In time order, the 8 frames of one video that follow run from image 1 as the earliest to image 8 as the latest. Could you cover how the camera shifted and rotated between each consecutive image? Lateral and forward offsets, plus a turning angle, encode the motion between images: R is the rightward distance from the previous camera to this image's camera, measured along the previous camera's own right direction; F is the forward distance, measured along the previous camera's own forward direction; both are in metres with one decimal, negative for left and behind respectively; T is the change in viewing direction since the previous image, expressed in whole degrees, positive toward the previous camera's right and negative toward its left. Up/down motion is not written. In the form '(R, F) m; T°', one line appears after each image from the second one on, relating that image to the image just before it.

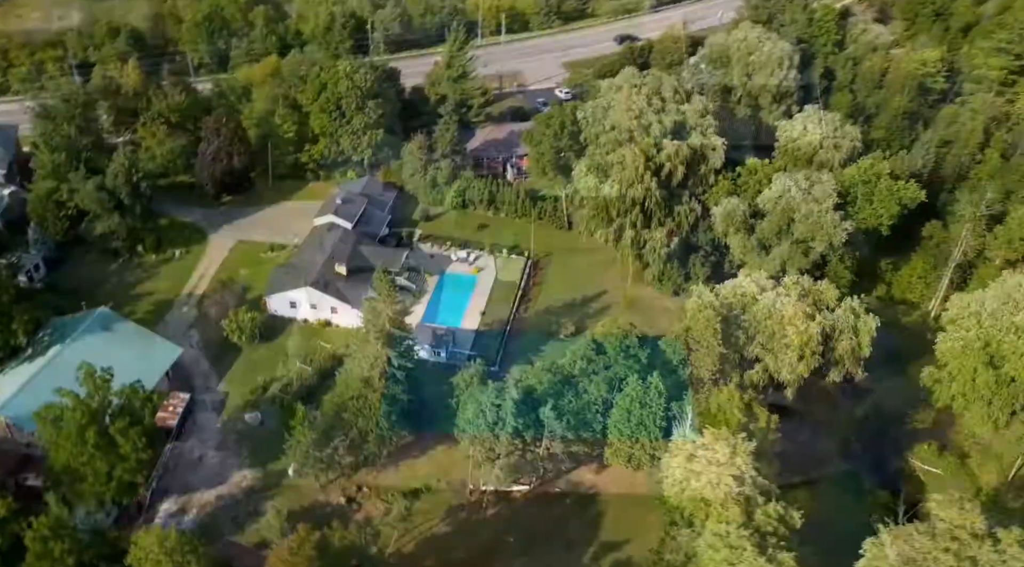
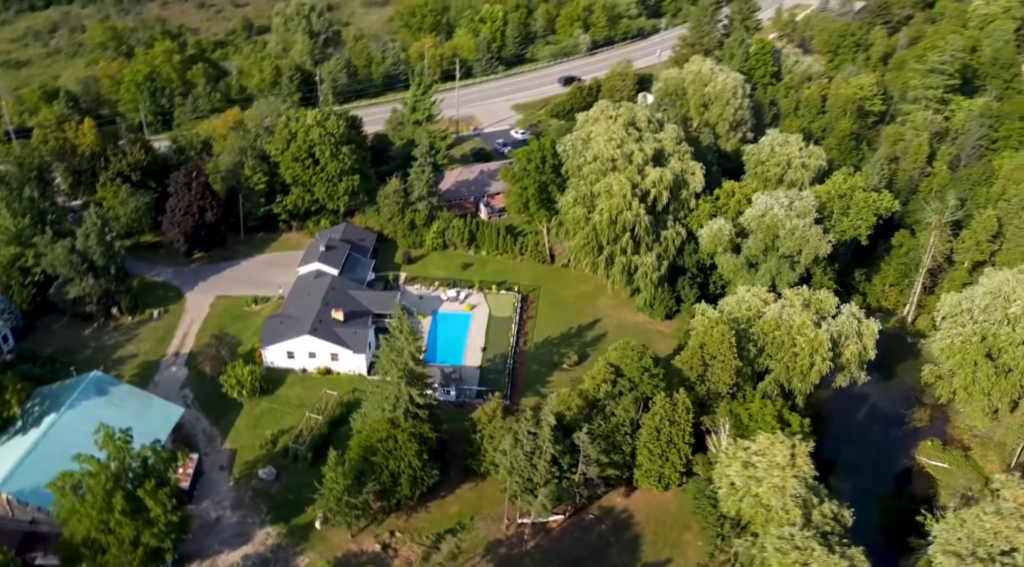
(-4.8, +0.4) m; +6°
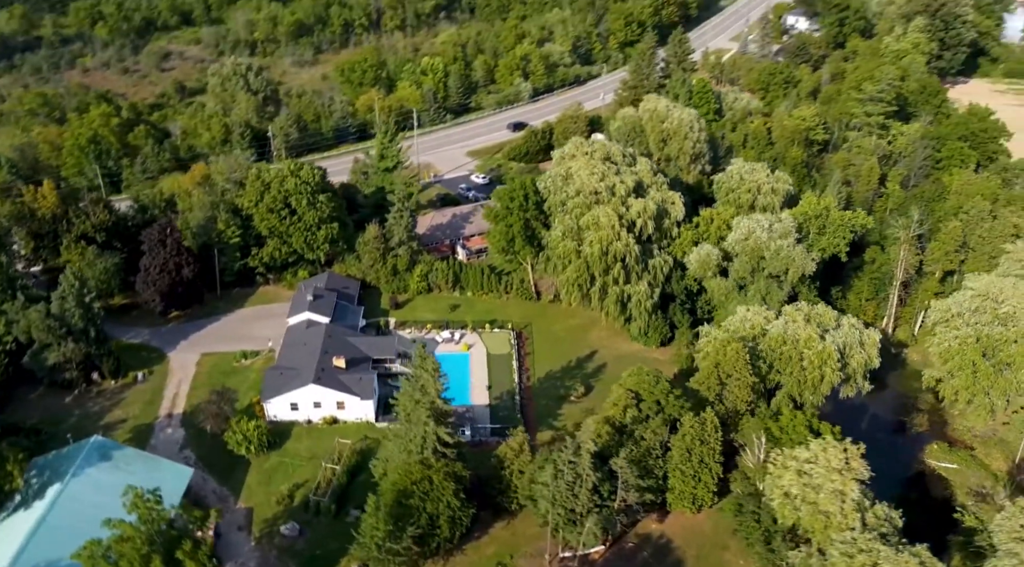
(-4.8, +0.5) m; +6°
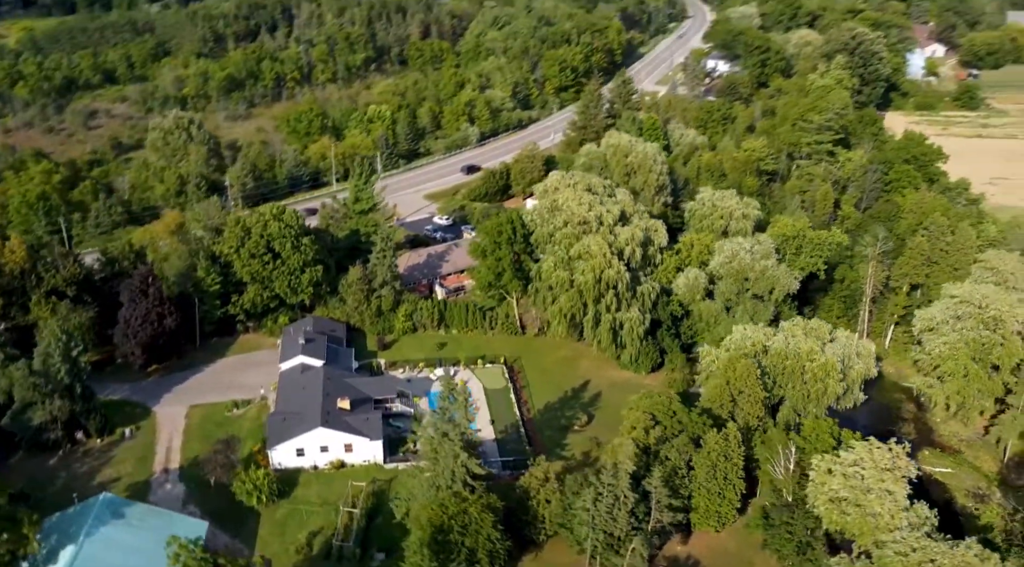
(-4.6, +0.4) m; +6°
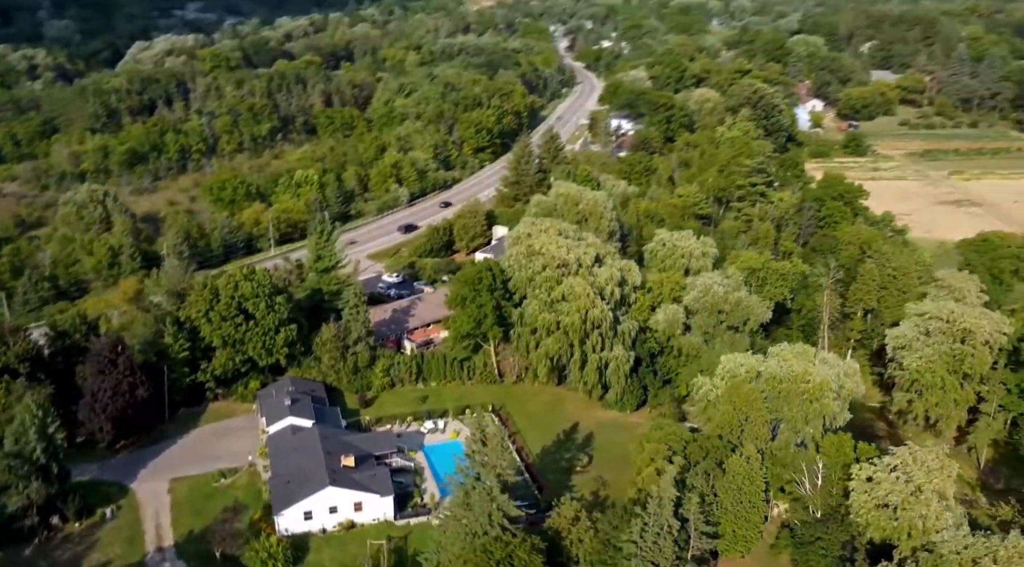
(-5.9, +0.8) m; +8°
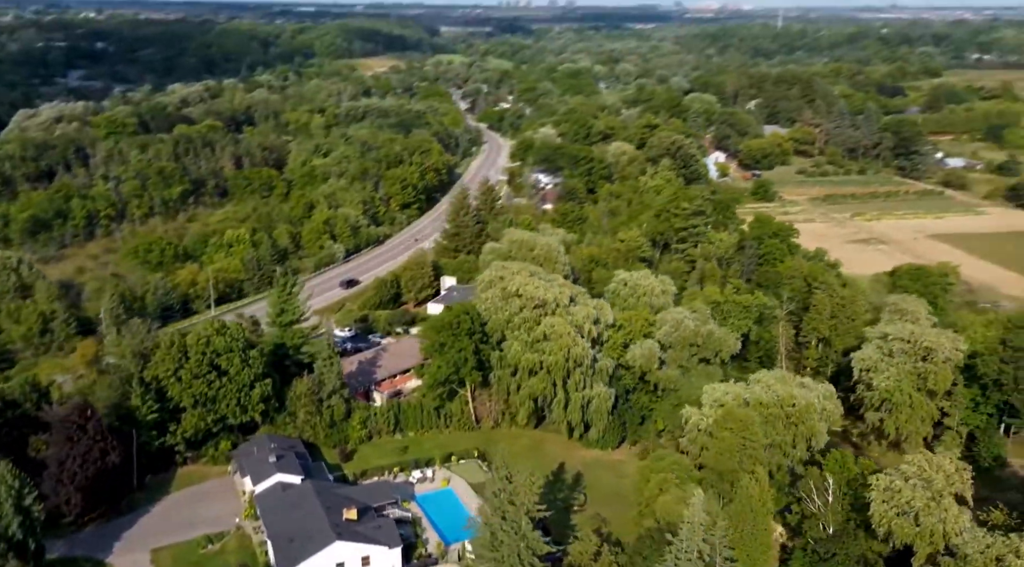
(-5.0, +0.5) m; +7°
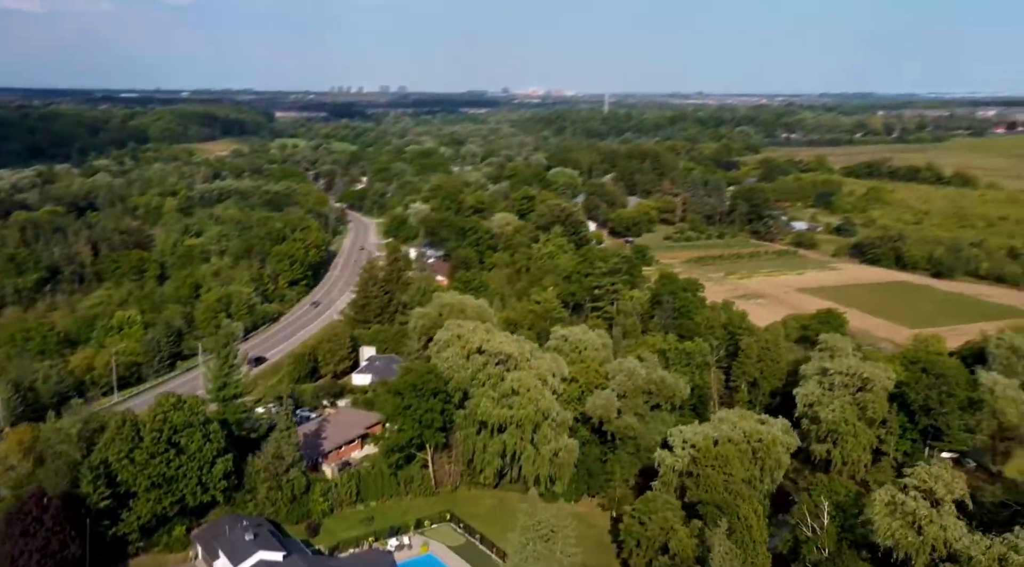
(-7.0, +0.7) m; +11°
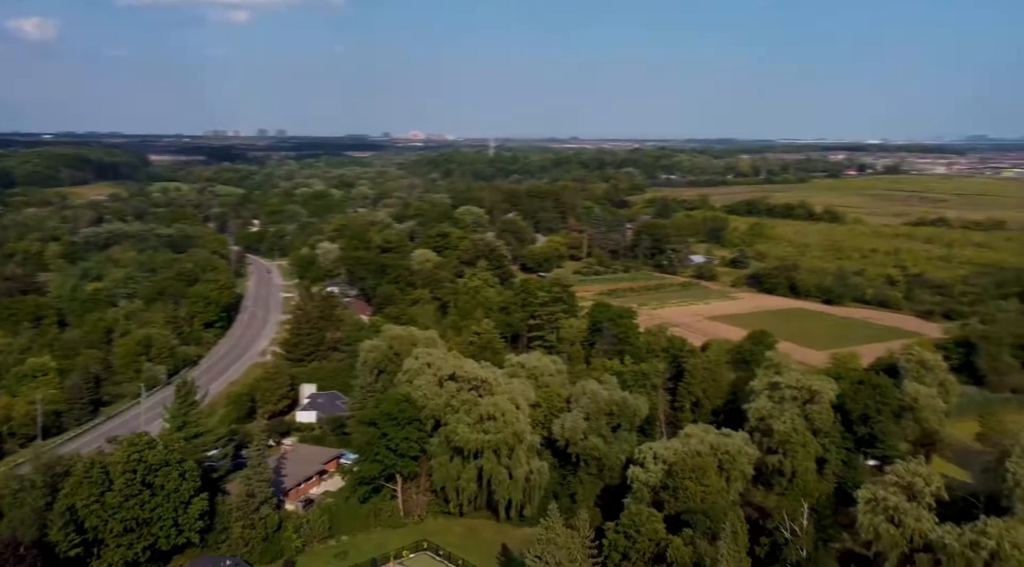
(-5.1, -0.5) m; +8°
